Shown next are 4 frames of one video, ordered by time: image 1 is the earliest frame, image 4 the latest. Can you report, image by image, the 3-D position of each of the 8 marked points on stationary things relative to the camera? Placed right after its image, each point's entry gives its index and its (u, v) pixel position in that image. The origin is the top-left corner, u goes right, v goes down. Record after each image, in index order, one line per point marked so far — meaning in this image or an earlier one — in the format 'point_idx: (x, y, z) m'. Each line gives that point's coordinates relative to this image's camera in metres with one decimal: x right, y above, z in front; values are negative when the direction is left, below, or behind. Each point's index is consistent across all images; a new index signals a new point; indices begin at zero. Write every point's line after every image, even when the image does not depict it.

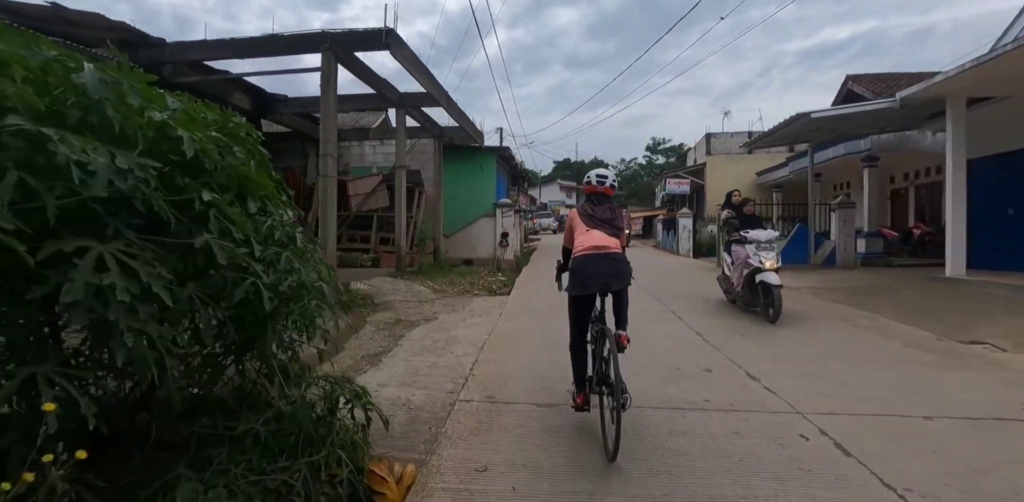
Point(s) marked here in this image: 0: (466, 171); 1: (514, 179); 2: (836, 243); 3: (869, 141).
0: (-1.3, +2.3, +13.6) m
1: (+0.1, +2.8, +18.4) m
2: (+8.2, +0.2, +12.0) m
3: (+9.3, +2.9, +12.3) m
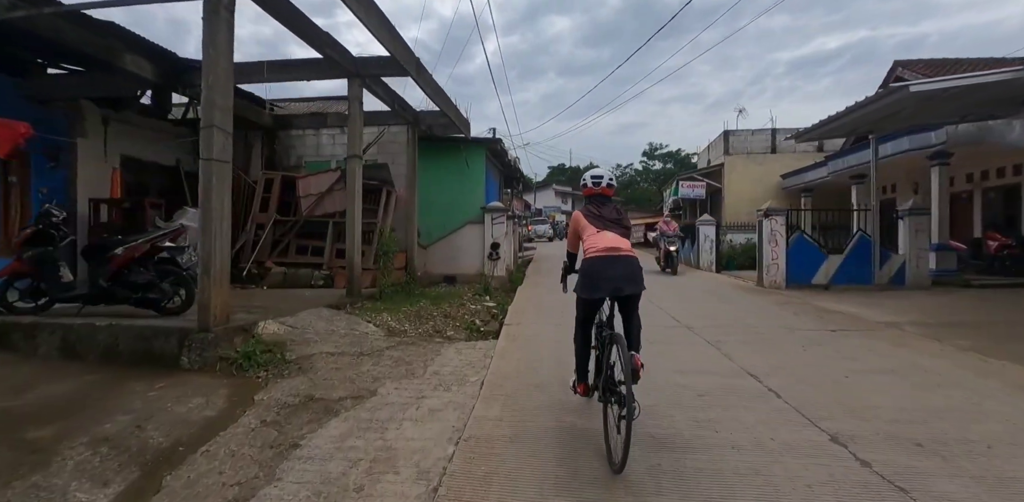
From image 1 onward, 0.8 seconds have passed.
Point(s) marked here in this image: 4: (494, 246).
0: (-1.5, +2.0, +11.2) m
1: (-0.2, +2.4, +16.0) m
2: (+8.0, -0.2, +9.7) m
3: (+9.2, +2.5, +10.1) m
4: (-0.4, +0.1, +10.6) m
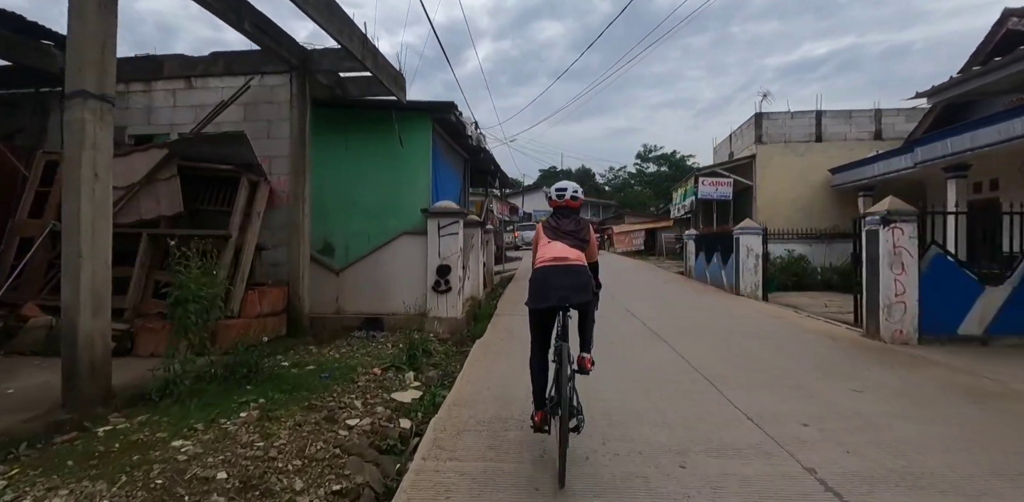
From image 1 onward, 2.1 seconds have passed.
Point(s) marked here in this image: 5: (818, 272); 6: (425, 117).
0: (-2.1, +1.6, +7.3) m
1: (-0.9, +2.0, +12.1) m
2: (+7.5, -0.5, +5.9) m
3: (+8.6, +2.2, +6.4) m
4: (-1.0, -0.3, +6.7) m
5: (+8.1, -0.5, +12.6) m
6: (-1.3, +2.1, +7.3) m
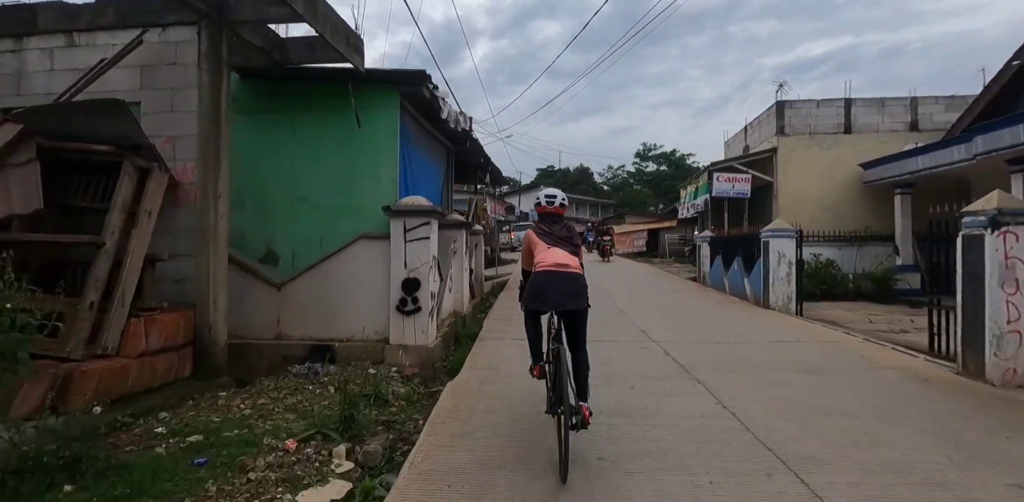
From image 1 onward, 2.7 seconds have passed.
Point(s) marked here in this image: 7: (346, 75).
0: (-2.3, +1.4, +5.8) m
1: (-1.0, +1.9, +10.6) m
2: (+7.3, -0.6, +4.5) m
3: (+8.4, +2.0, +4.9) m
4: (-1.2, -0.4, +5.3) m
5: (+7.9, -0.7, +11.1) m
6: (-1.5, +2.0, +5.8) m
7: (-2.0, +2.1, +5.6) m
